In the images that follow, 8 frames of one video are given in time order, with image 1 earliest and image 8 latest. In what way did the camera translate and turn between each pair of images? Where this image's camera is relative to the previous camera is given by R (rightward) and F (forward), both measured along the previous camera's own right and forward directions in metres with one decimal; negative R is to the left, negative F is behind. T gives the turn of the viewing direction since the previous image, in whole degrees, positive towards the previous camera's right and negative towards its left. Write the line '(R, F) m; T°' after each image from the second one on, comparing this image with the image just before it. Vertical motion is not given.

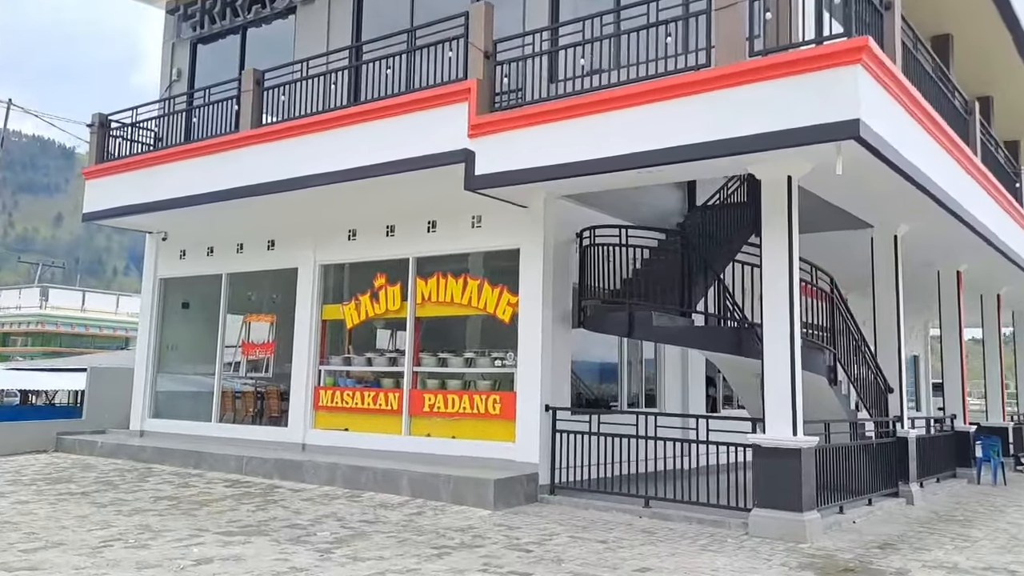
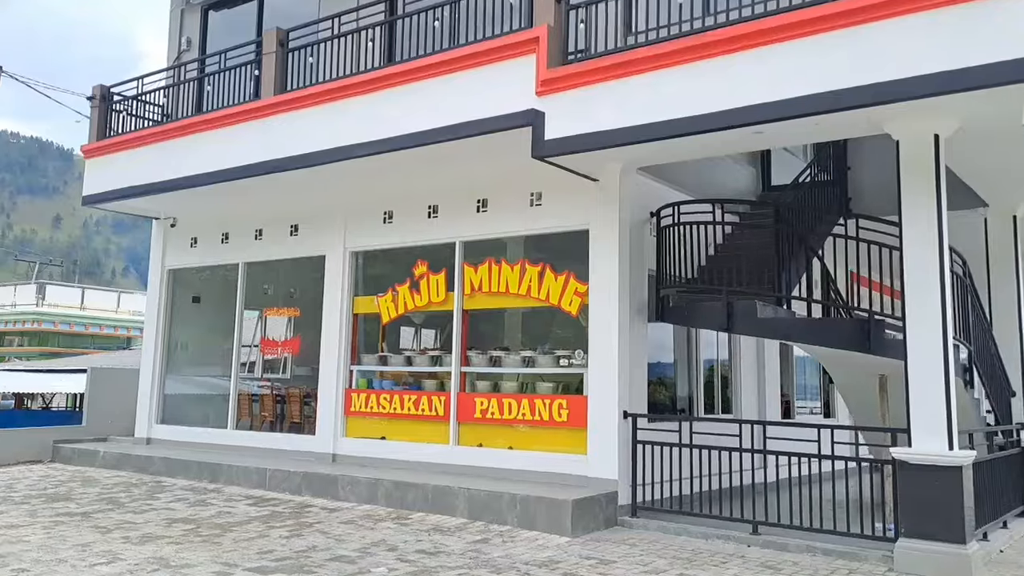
(-0.6, +1.2) m; 0°
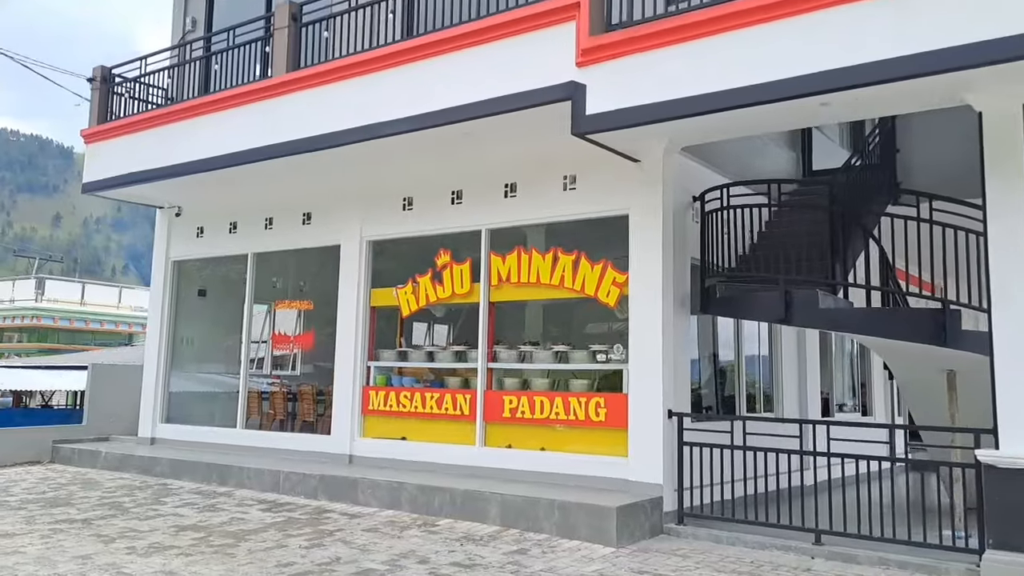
(-0.3, +0.5) m; 0°
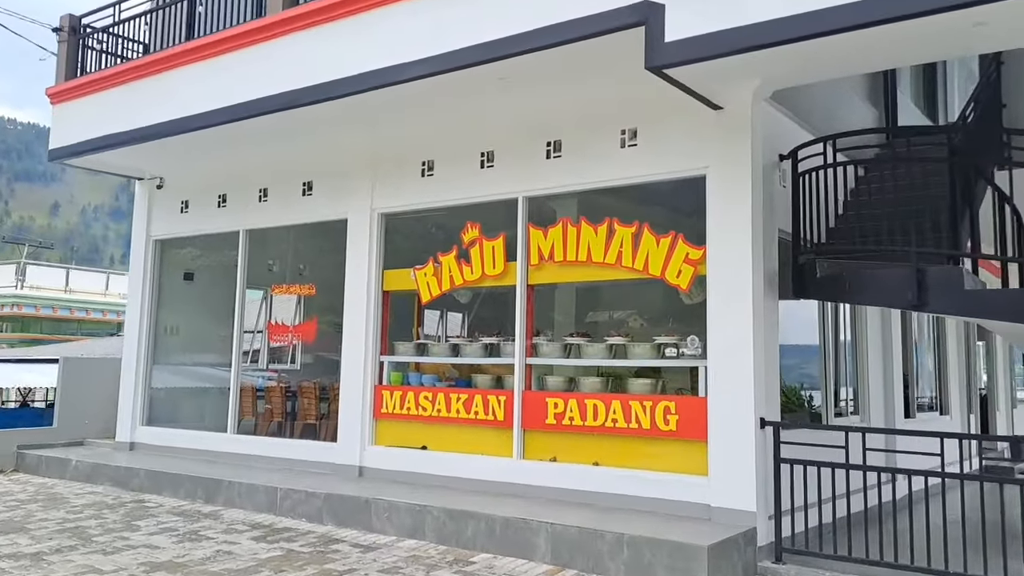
(-0.3, +1.3) m; 0°
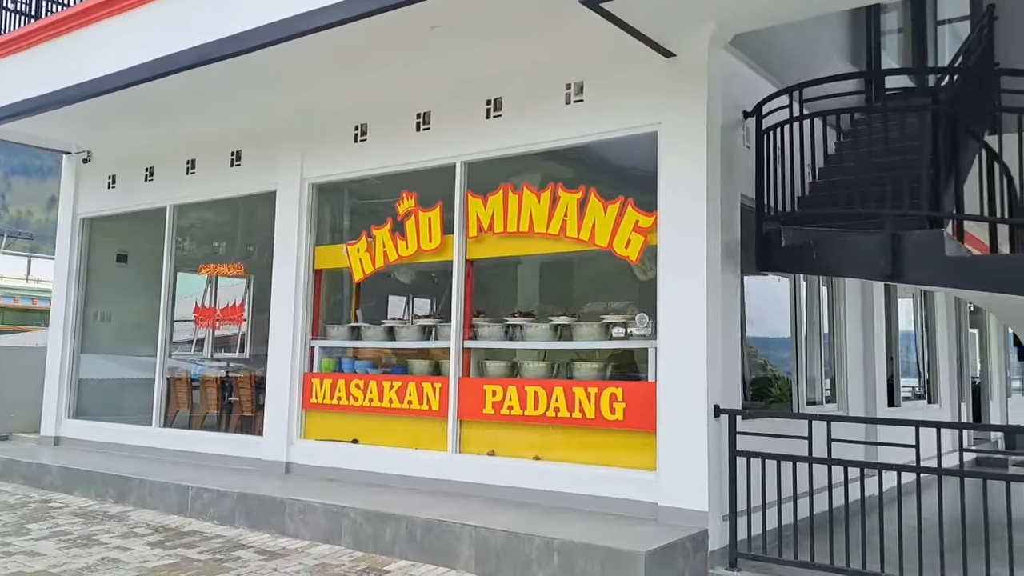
(+0.4, +0.6) m; 0°
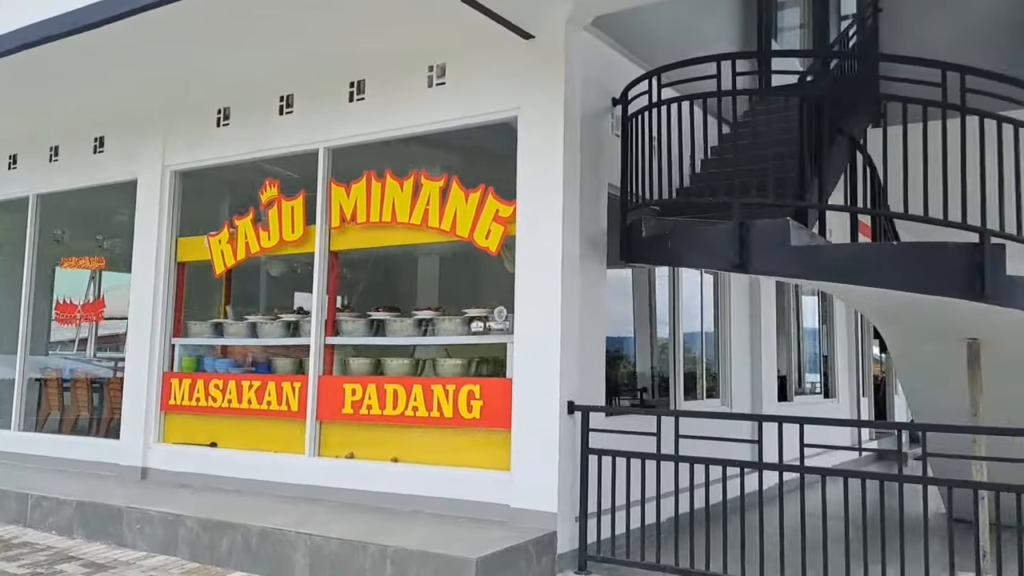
(+0.6, +0.2) m; +3°
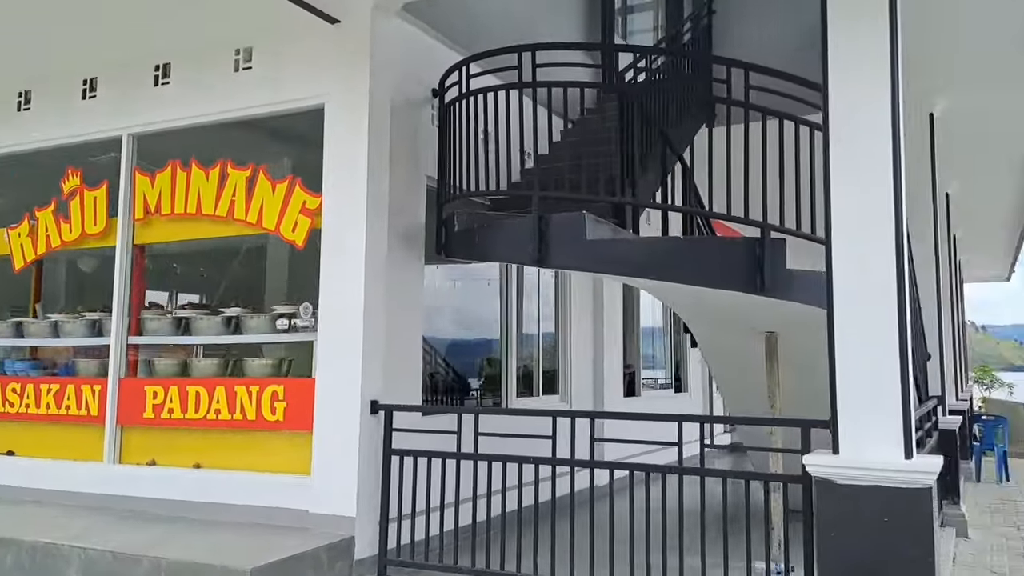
(+0.5, +0.1) m; +6°
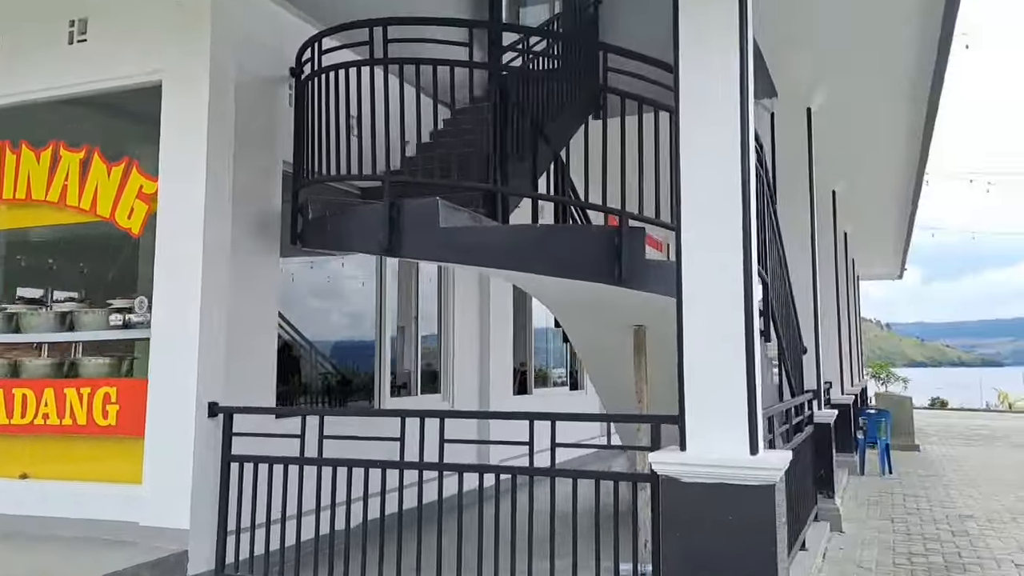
(+0.3, +0.2) m; +5°
